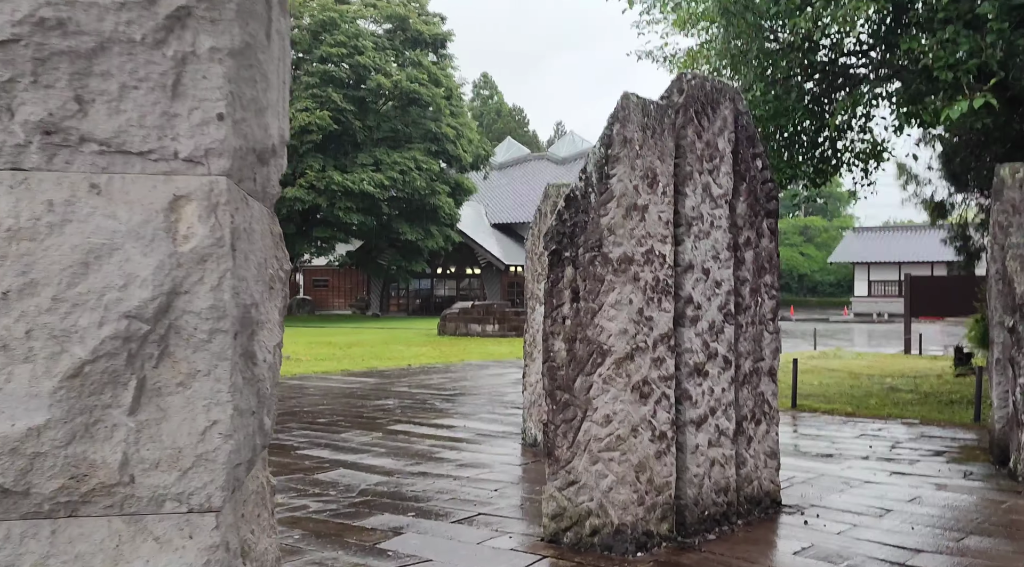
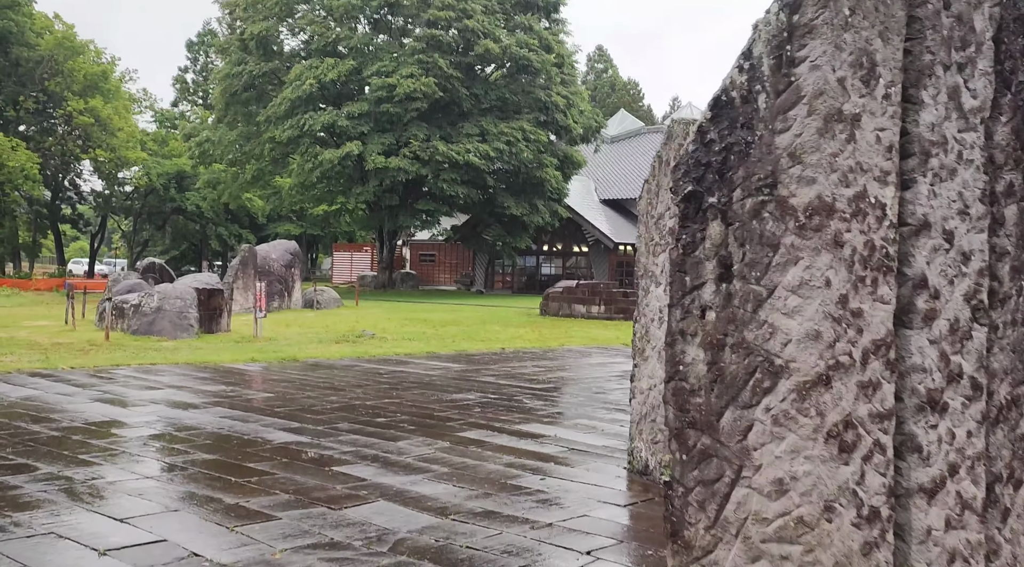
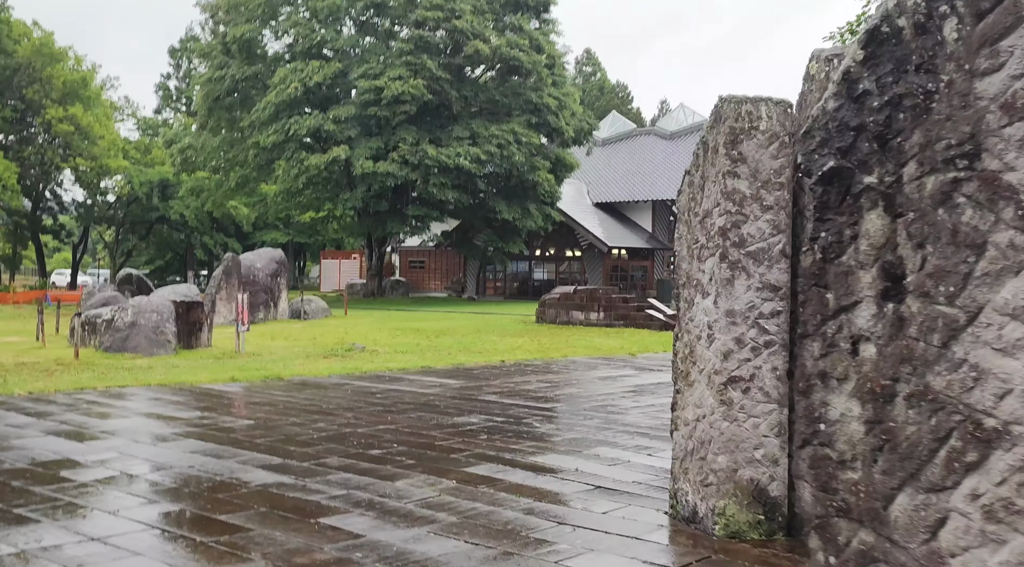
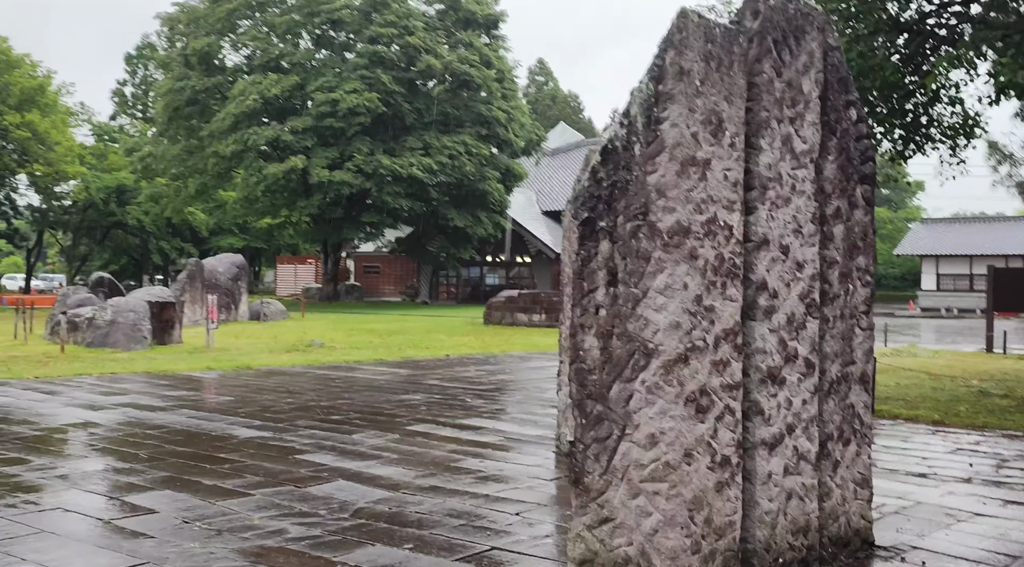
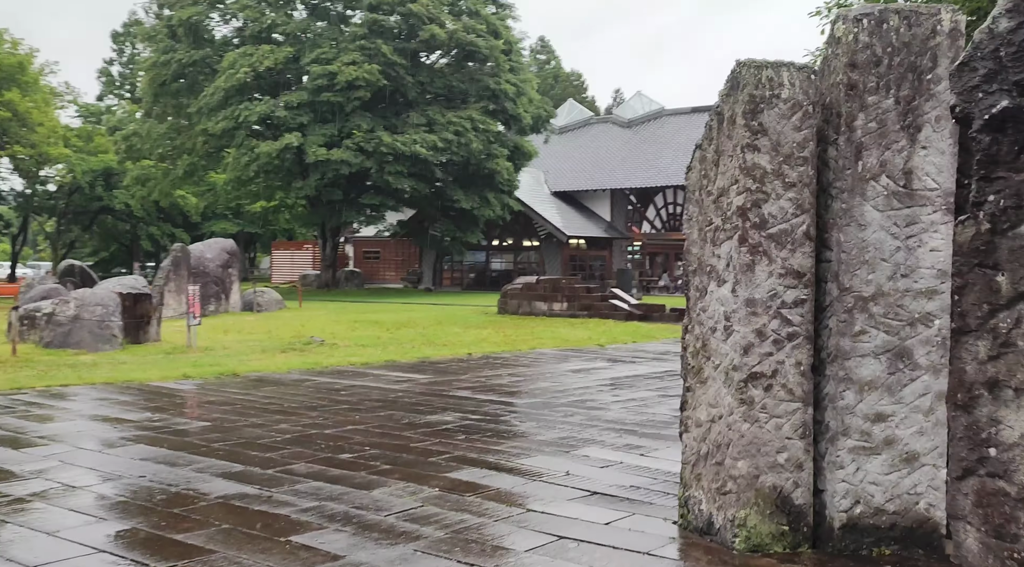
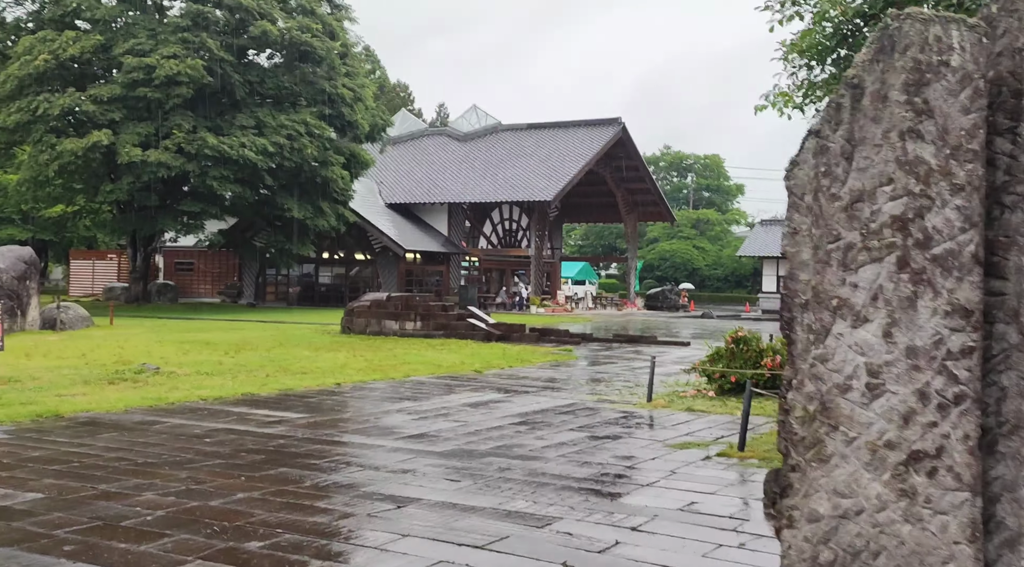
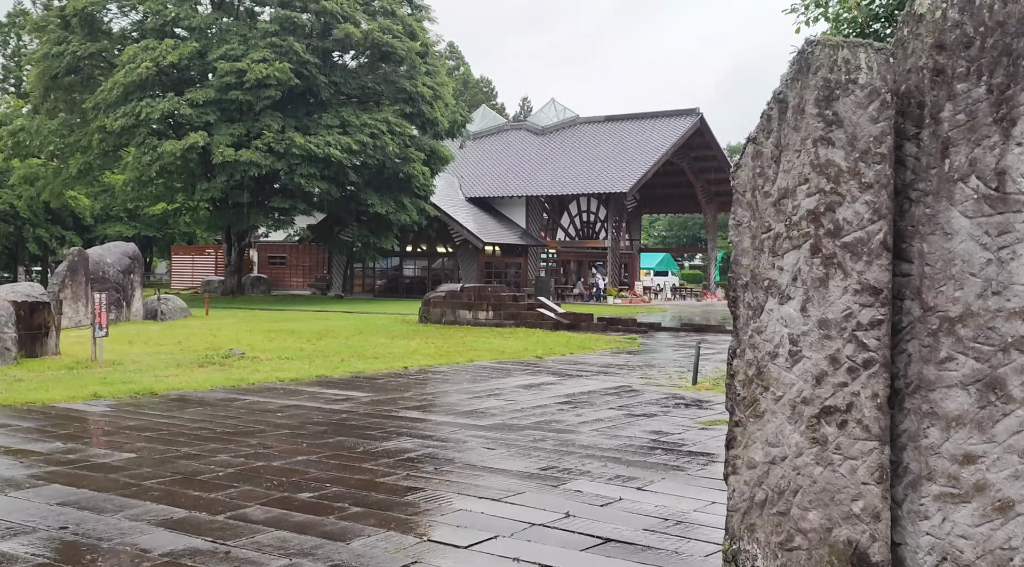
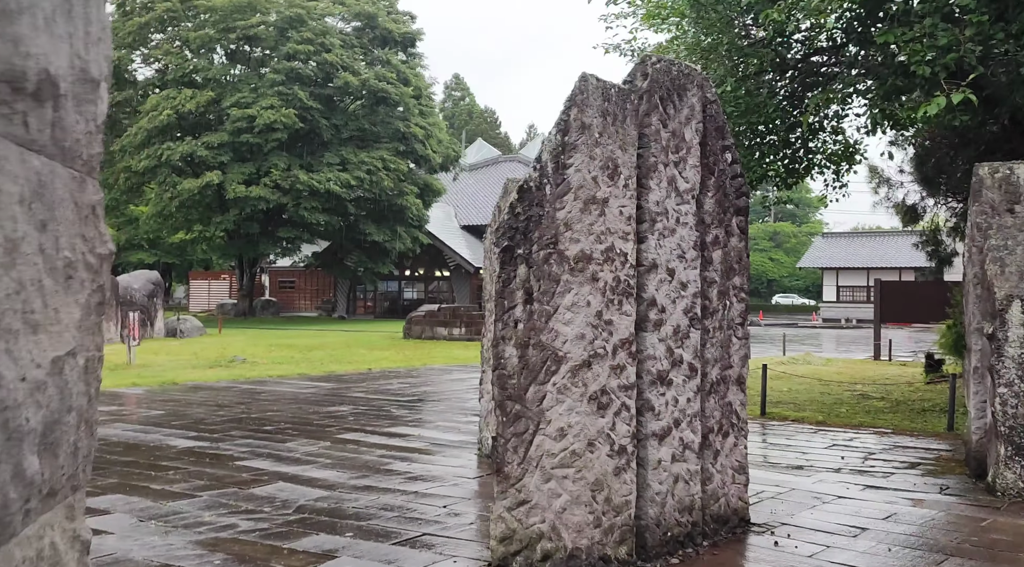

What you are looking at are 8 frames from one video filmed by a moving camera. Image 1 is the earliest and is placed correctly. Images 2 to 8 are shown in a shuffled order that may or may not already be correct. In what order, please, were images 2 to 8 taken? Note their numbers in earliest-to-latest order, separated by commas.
8, 4, 2, 3, 5, 7, 6
